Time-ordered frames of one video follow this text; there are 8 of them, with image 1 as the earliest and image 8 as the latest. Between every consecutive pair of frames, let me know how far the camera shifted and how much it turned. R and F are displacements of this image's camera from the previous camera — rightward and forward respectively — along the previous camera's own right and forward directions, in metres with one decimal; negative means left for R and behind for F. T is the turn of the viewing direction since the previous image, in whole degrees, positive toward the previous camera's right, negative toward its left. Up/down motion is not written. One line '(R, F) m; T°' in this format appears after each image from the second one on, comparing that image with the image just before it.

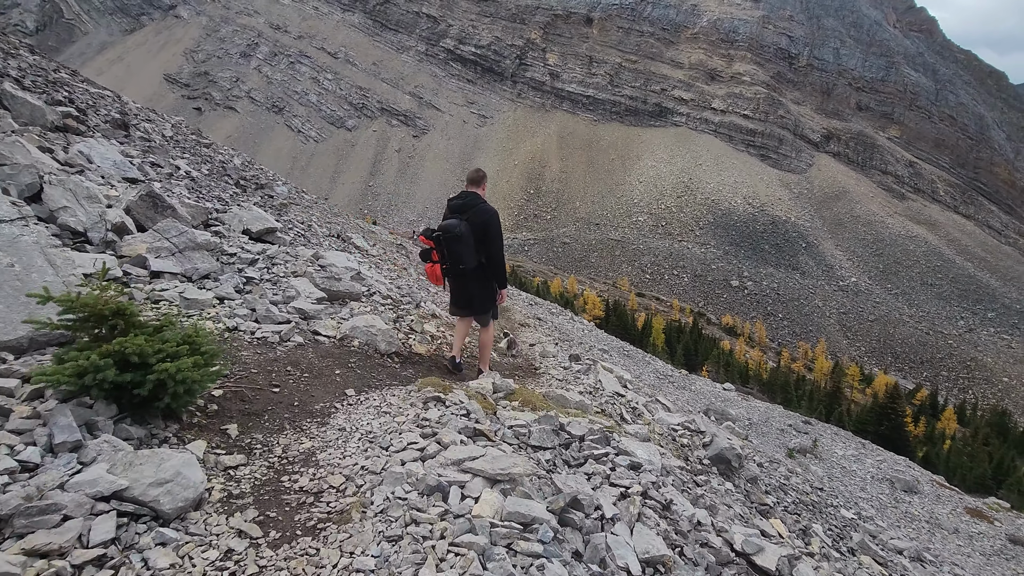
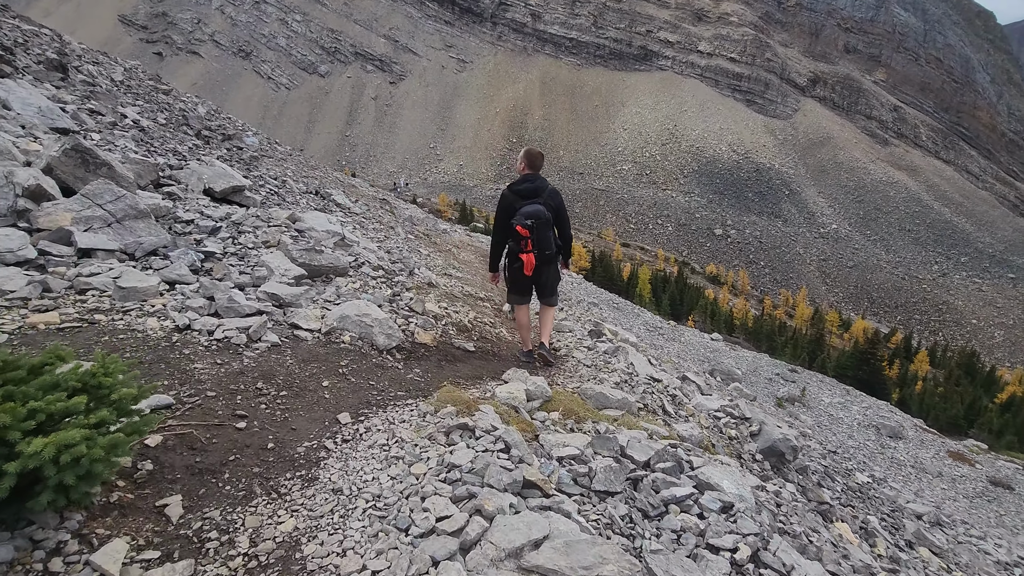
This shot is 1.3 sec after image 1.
(-0.4, +1.3) m; +2°
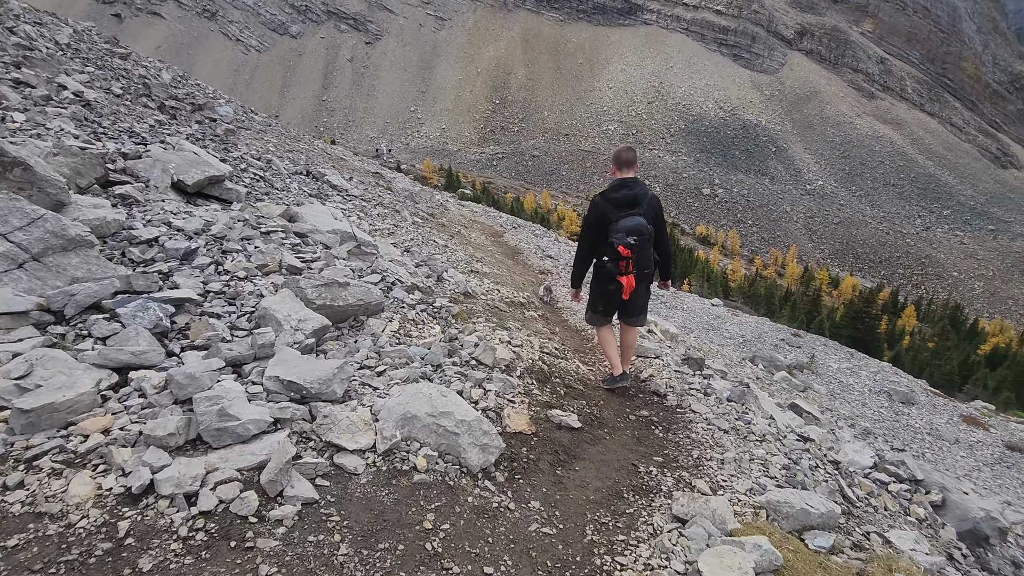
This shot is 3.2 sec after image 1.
(-1.1, +2.0) m; +1°
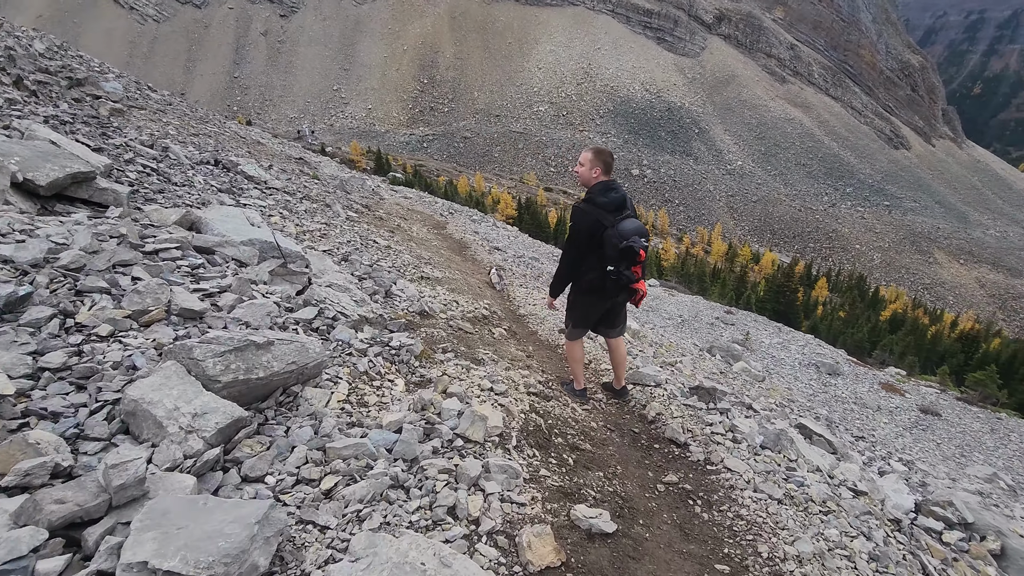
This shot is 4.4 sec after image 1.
(-0.4, +1.3) m; +7°
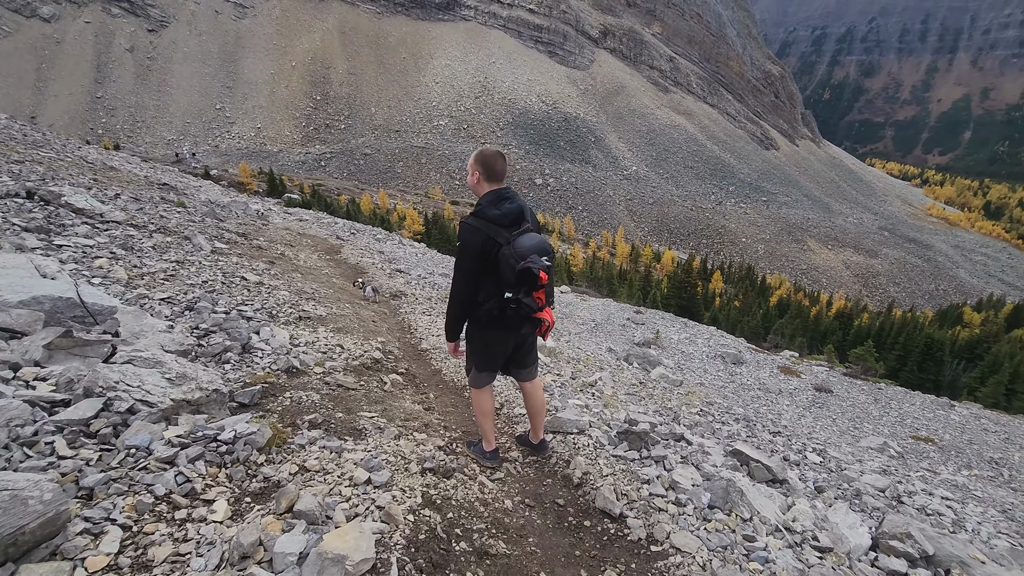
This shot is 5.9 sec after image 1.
(+0.3, +1.0) m; +9°
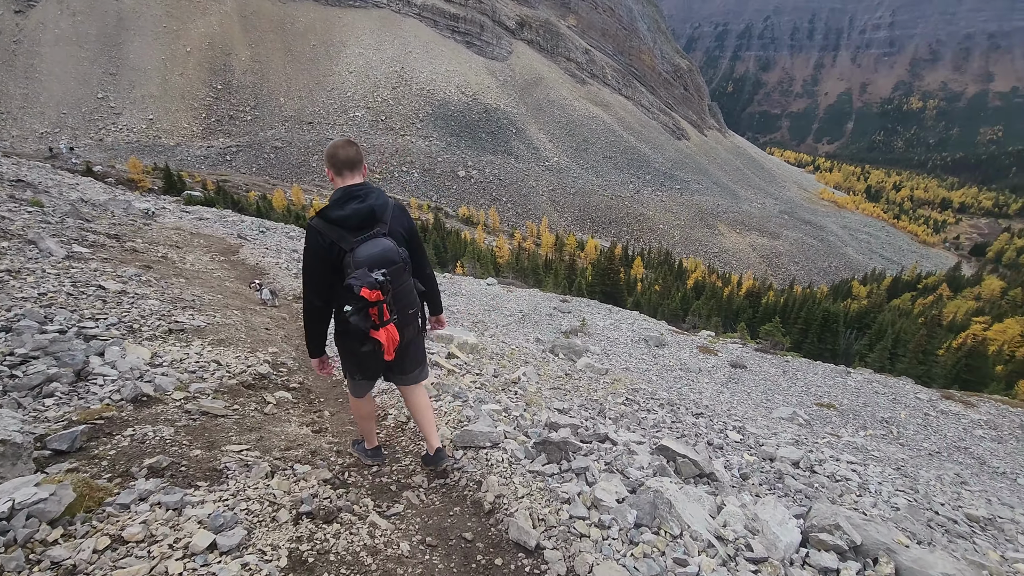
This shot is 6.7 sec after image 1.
(+0.3, +0.6) m; +8°
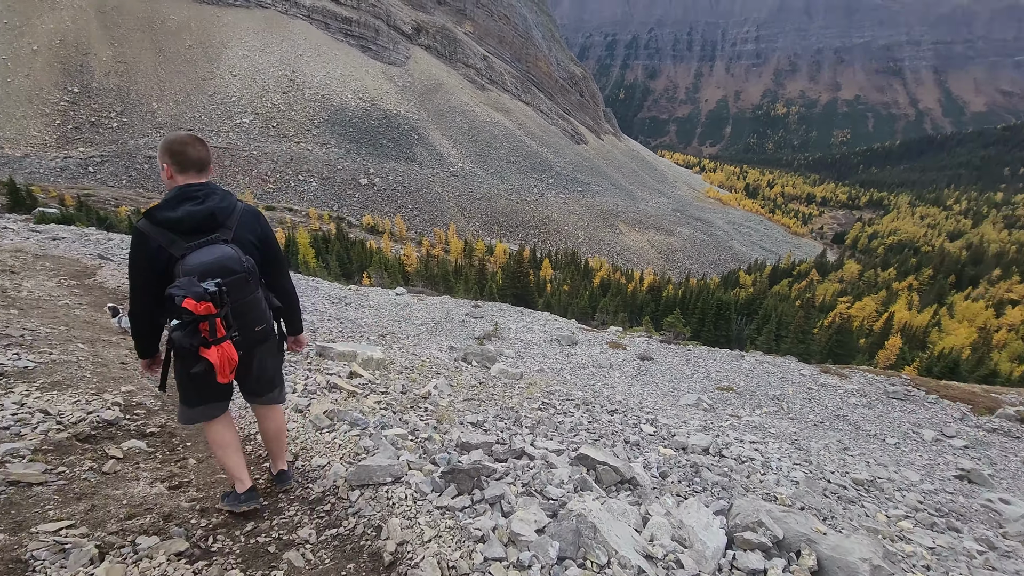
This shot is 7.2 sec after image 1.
(+0.1, +0.5) m; +10°
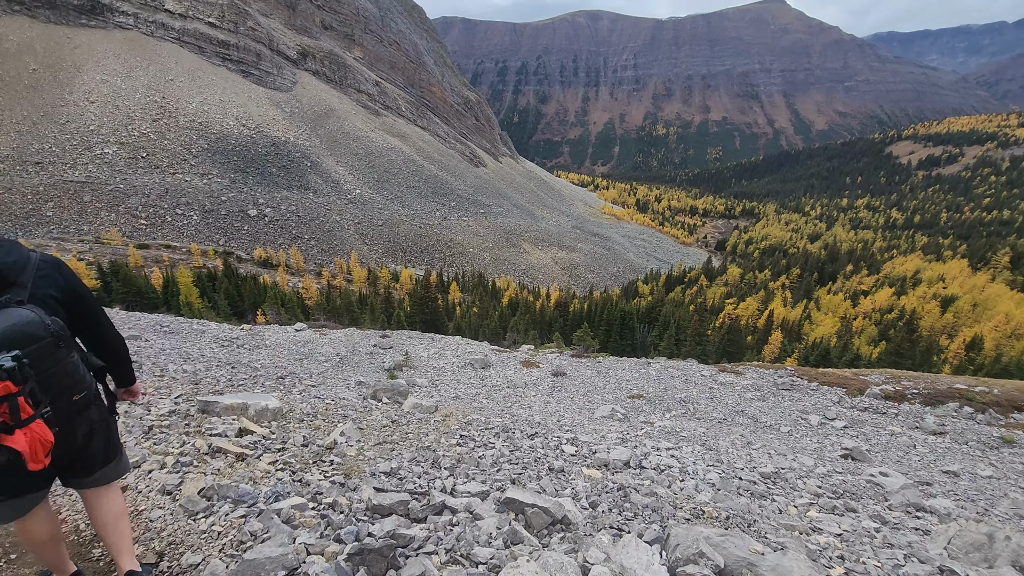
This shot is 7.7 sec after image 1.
(0.0, +0.4) m; +10°
